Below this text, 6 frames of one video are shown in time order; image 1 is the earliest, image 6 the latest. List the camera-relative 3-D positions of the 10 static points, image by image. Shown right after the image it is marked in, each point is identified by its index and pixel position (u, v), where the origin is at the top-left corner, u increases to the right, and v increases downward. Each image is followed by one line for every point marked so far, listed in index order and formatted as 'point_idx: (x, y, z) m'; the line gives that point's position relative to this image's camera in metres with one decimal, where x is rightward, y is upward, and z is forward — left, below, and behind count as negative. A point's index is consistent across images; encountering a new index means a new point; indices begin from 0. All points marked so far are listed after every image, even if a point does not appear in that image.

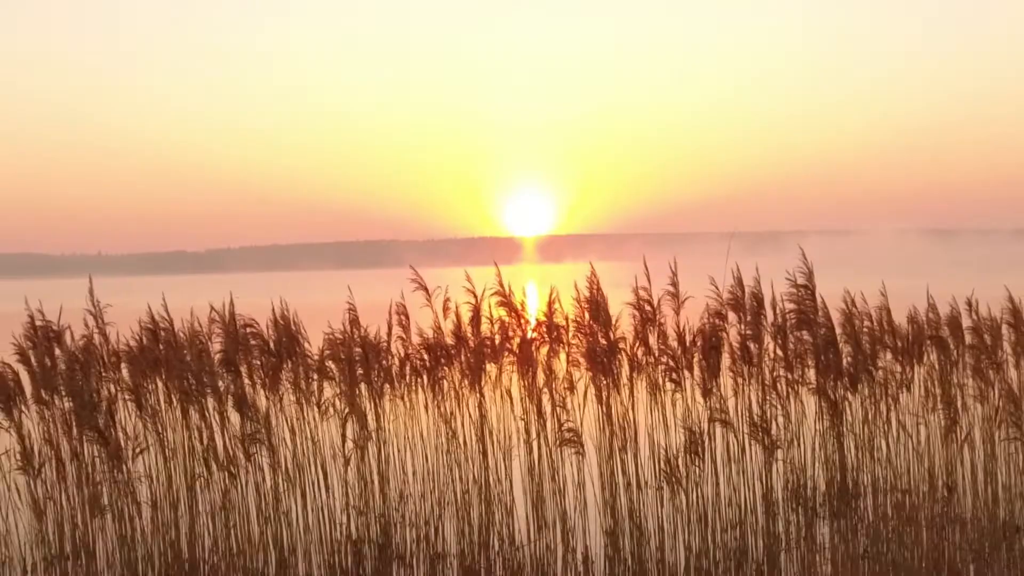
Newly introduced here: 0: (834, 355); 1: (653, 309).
0: (+3.4, -0.6, +8.3) m
1: (+1.7, -0.2, +9.0) m
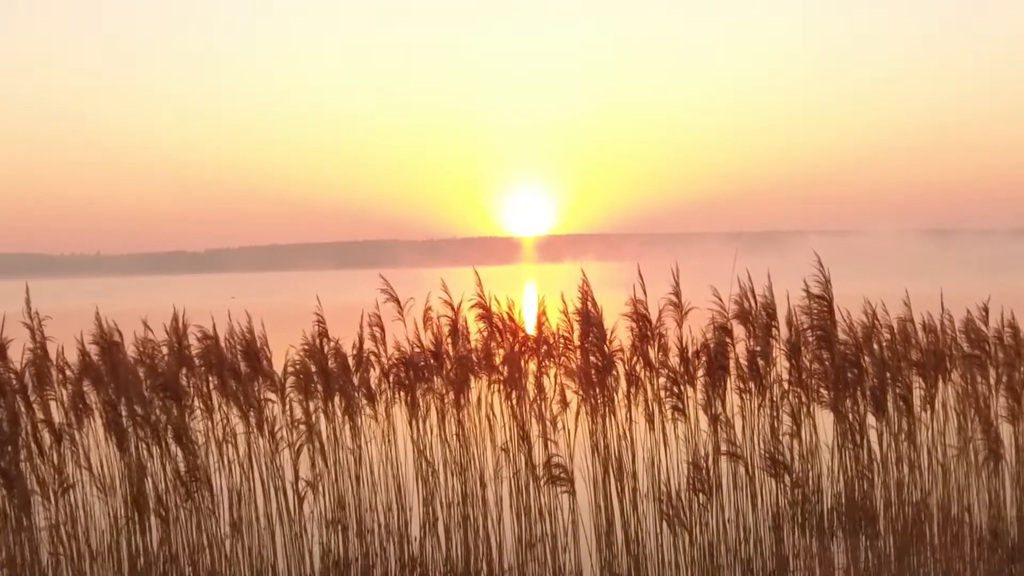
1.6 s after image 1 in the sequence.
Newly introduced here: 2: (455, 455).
0: (+3.1, -0.8, +7.2) m
1: (+1.4, -0.3, +8.0) m
2: (-0.6, -1.7, +7.9) m
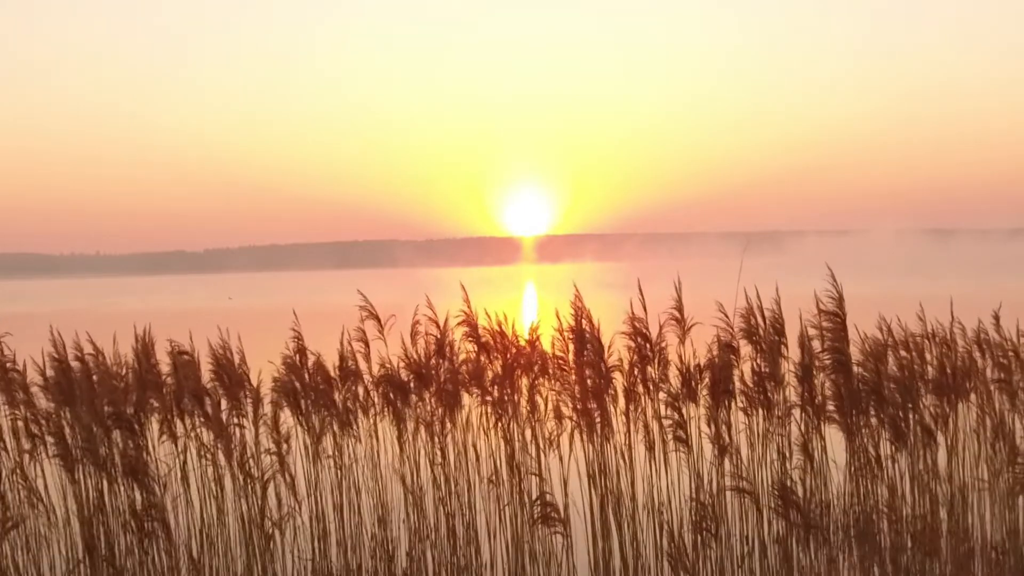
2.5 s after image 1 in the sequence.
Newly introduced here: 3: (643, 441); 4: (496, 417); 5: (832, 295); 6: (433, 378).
0: (+3.0, -0.9, +6.6) m
1: (+1.3, -0.4, +7.5) m
2: (-0.7, -1.8, +7.4) m
3: (+1.2, -1.5, +7.5) m
4: (-0.2, -1.2, +7.4) m
5: (+2.8, -0.1, +7.1) m
6: (-0.7, -0.8, +7.5) m
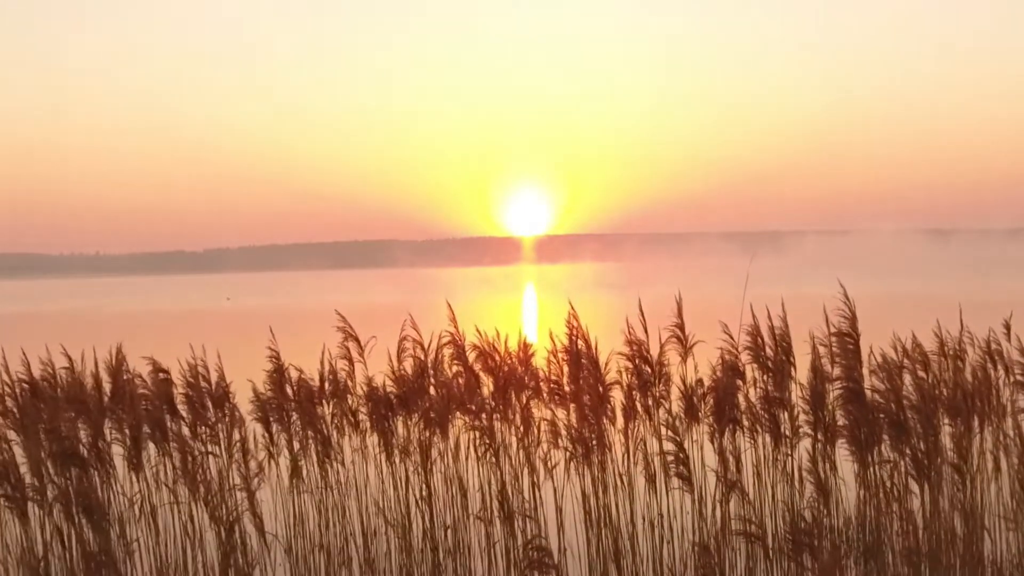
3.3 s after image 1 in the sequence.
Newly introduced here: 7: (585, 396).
0: (+2.9, -1.1, +6.2) m
1: (+1.3, -0.6, +7.0) m
2: (-0.8, -1.9, +6.9) m
3: (+1.1, -1.6, +7.0) m
4: (-0.2, -1.4, +7.0) m
5: (+2.7, -0.2, +6.6) m
6: (-0.8, -1.0, +7.1) m
7: (+0.6, -0.9, +6.8) m
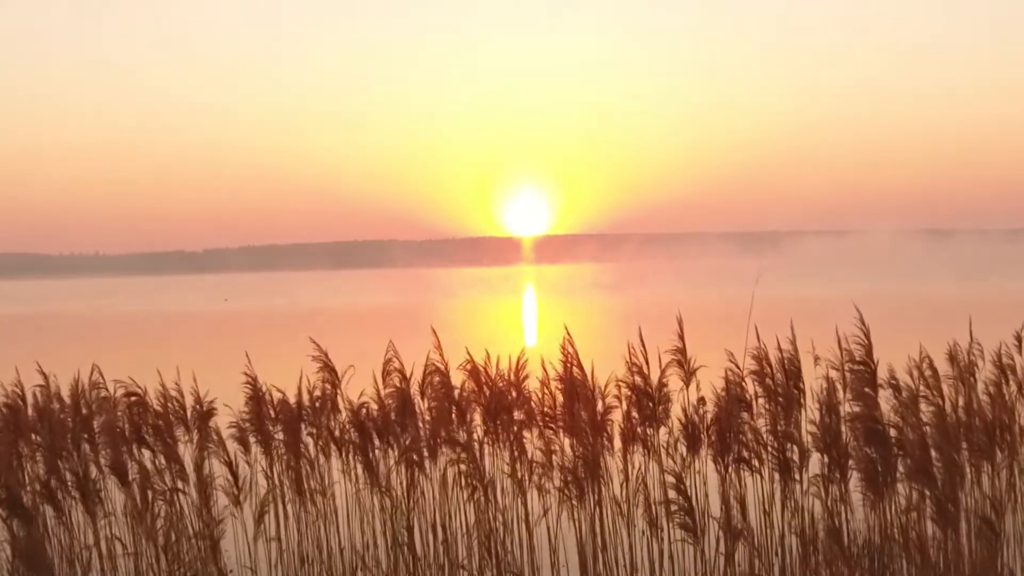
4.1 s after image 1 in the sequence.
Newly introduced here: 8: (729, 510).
0: (+2.8, -1.2, +5.7) m
1: (+1.2, -0.8, +6.6) m
2: (-0.8, -2.1, +6.5) m
3: (+1.1, -1.8, +6.6) m
4: (-0.3, -1.5, +6.5) m
5: (+2.7, -0.4, +6.2) m
6: (-0.9, -1.2, +6.6) m
7: (+0.5, -1.1, +6.3) m
8: (+1.6, -1.6, +6.1) m
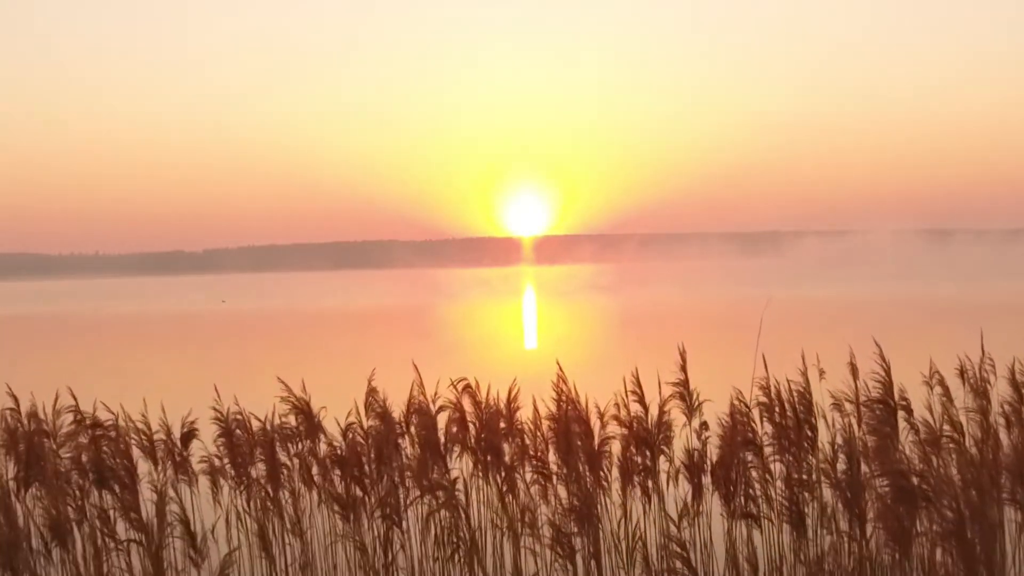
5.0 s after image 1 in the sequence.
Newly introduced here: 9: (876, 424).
0: (+2.7, -1.5, +5.2) m
1: (+1.1, -1.0, +6.1) m
2: (-0.9, -2.3, +6.0) m
3: (+1.0, -2.0, +6.1) m
4: (-0.4, -1.8, +6.0) m
5: (+2.6, -0.6, +5.7) m
6: (-1.0, -1.4, +6.1) m
7: (+0.4, -1.3, +5.8) m
8: (+1.5, -1.8, +5.6) m
9: (+2.5, -0.9, +5.6) m
